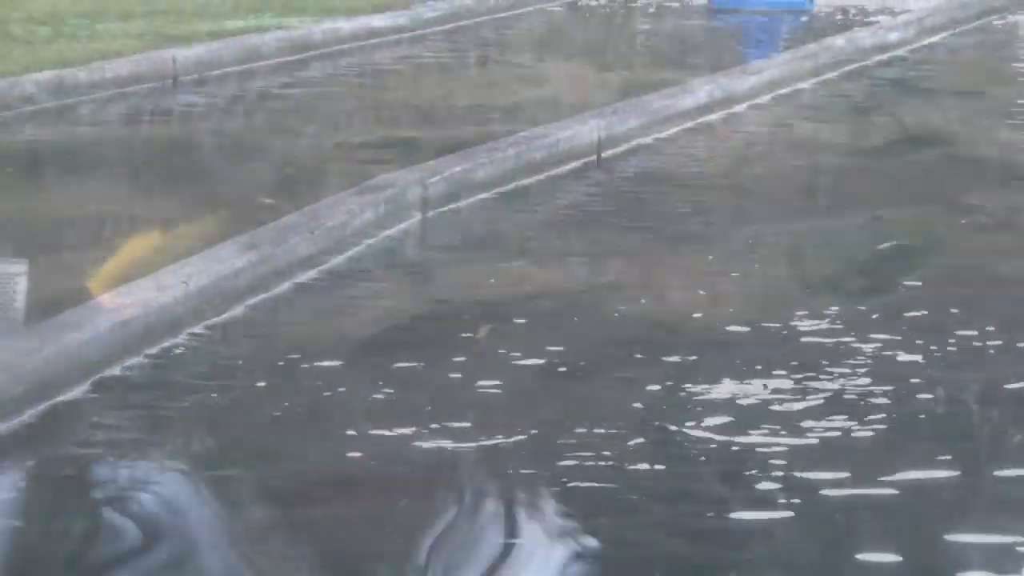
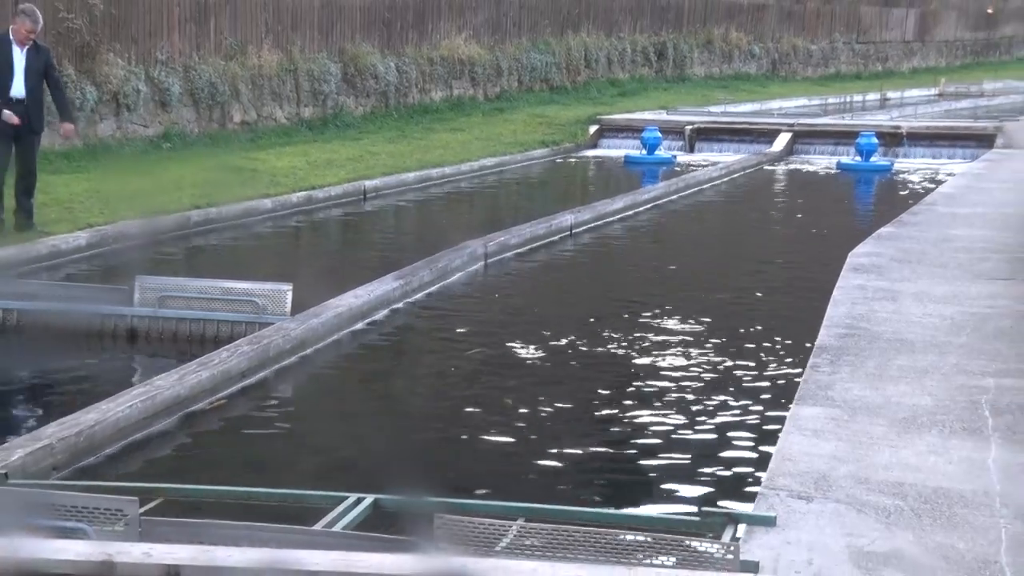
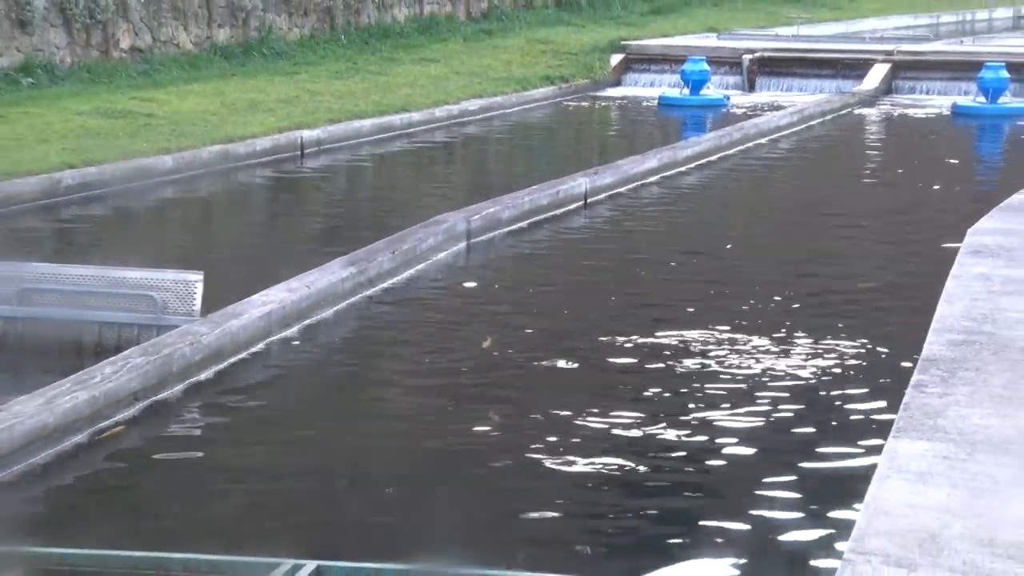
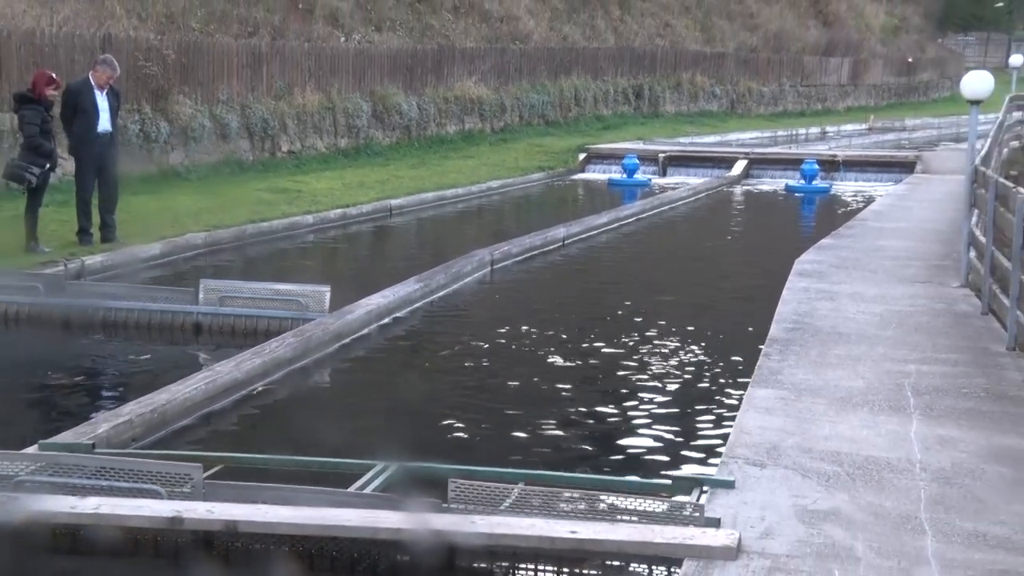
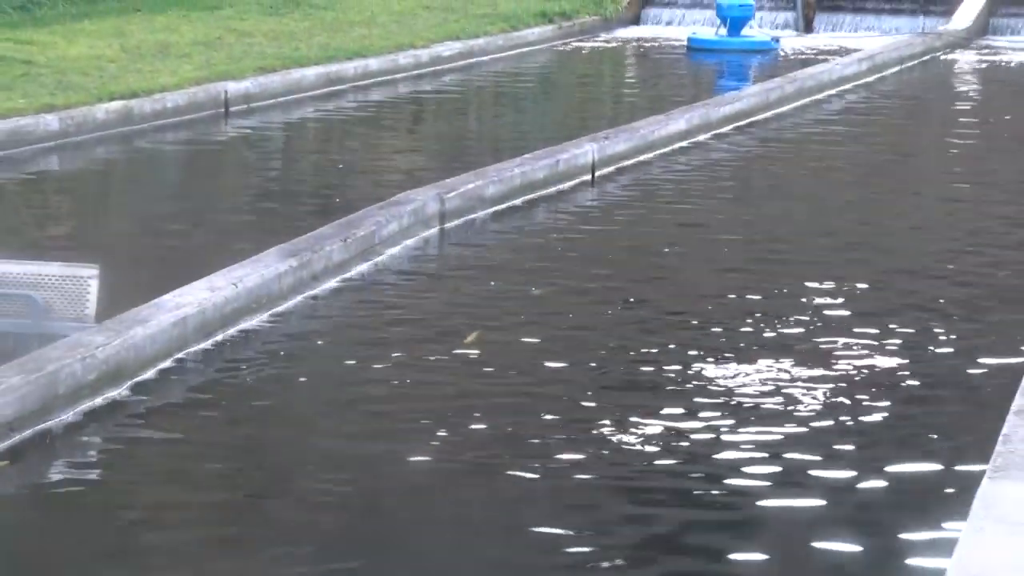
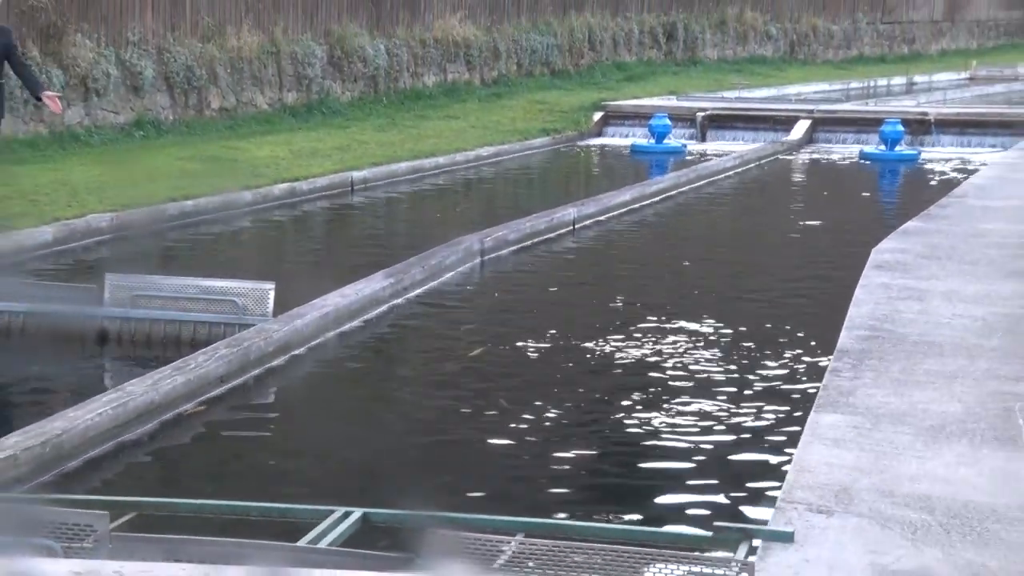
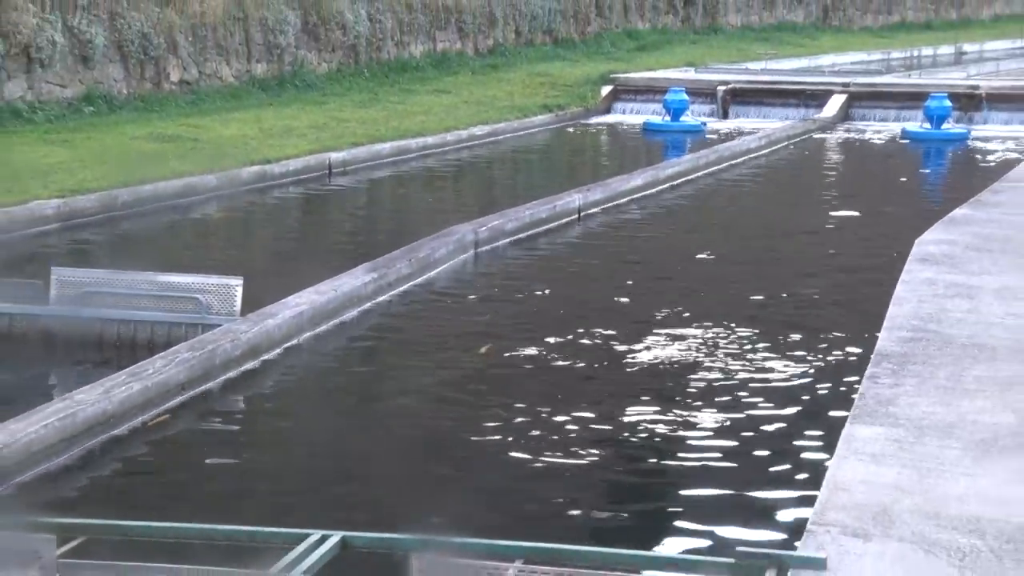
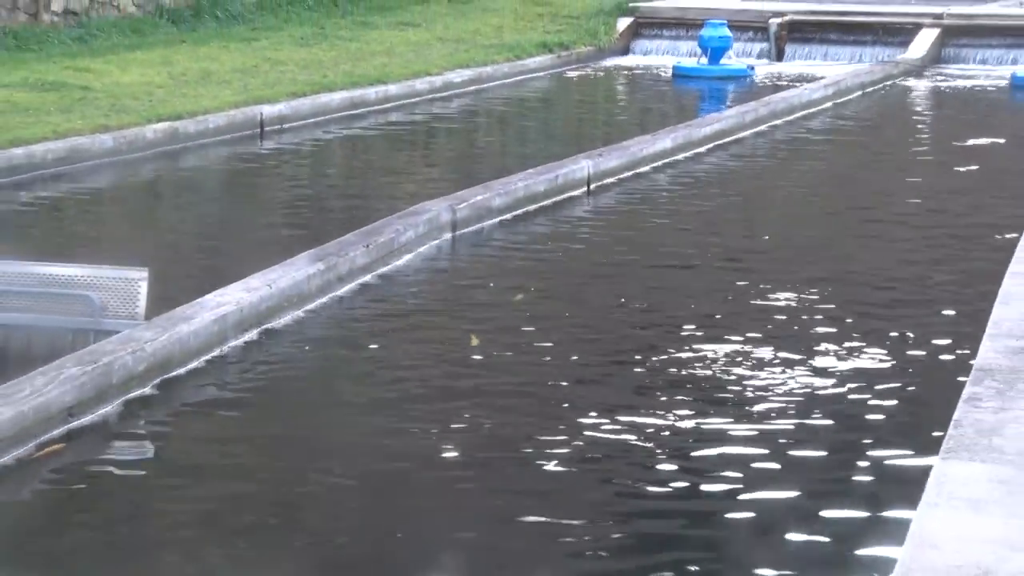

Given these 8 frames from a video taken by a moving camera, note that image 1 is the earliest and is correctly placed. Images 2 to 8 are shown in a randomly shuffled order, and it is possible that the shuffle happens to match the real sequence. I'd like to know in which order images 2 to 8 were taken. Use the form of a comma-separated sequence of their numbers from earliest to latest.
5, 8, 3, 7, 6, 2, 4
